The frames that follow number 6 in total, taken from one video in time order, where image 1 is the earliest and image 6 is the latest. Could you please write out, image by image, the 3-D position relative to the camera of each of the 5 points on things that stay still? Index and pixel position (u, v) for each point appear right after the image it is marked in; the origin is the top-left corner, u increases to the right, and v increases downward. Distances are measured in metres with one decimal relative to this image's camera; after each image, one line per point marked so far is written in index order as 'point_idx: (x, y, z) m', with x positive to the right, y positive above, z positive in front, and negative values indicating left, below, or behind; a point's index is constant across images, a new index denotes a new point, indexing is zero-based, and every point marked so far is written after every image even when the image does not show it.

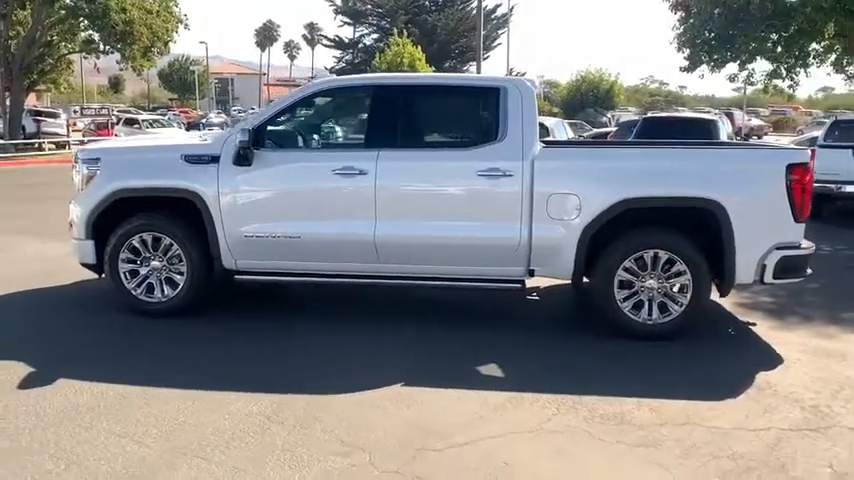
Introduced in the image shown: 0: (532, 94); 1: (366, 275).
0: (+0.9, +1.3, +6.6) m
1: (-0.5, -0.3, +6.8) m
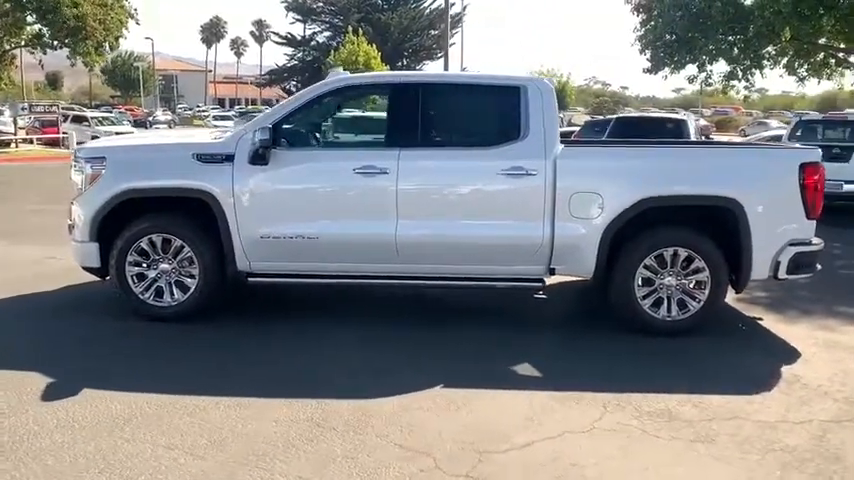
0: (+1.1, +1.3, +6.6) m
1: (-0.4, -0.3, +6.7) m
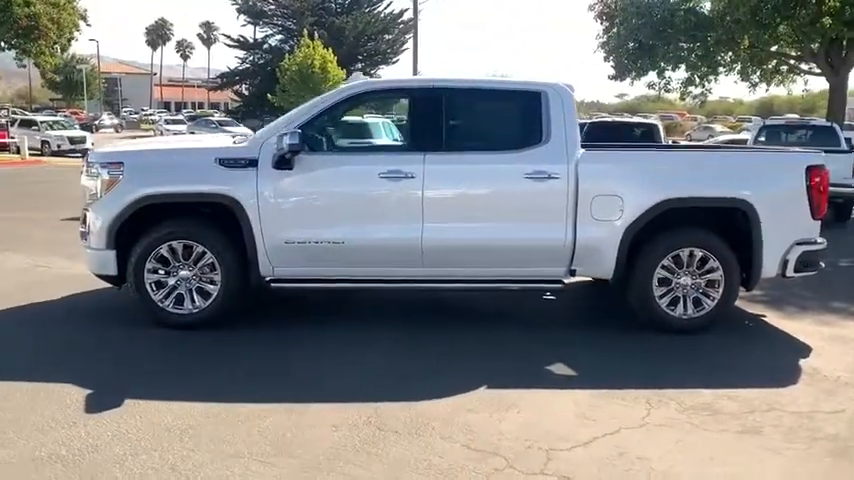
0: (+1.3, +1.3, +6.7) m
1: (-0.2, -0.3, +6.7) m
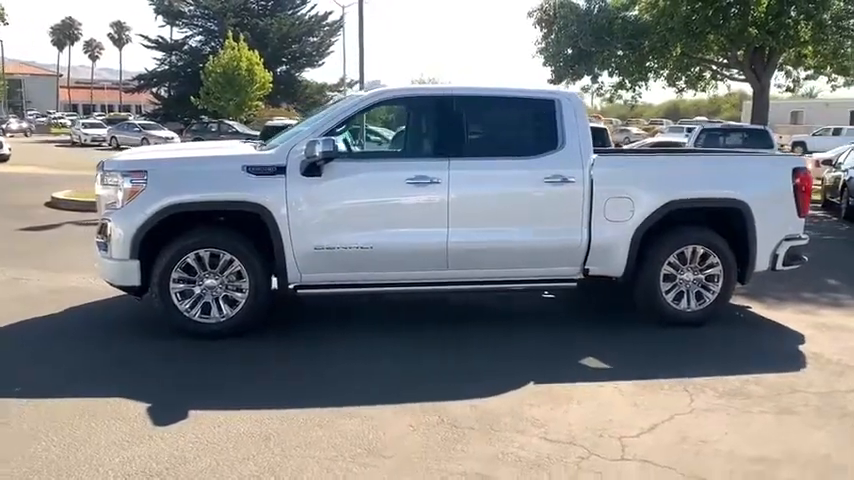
0: (+1.5, +1.3, +7.1) m
1: (0.0, -0.4, +6.9) m
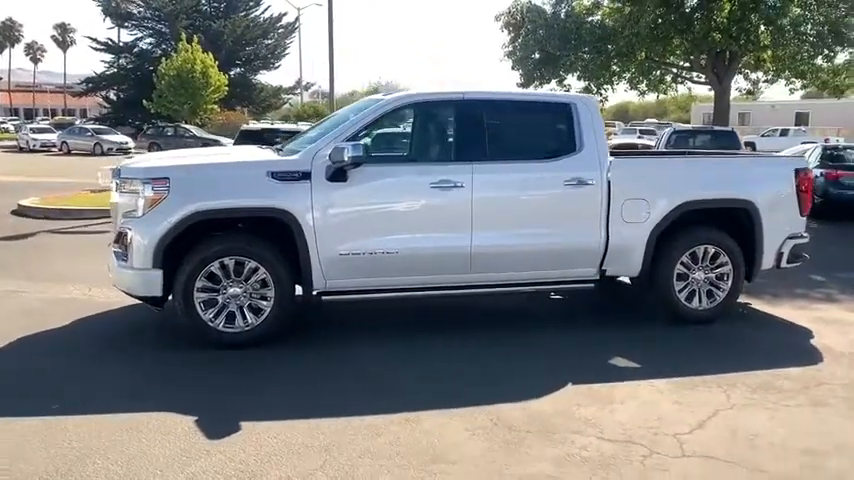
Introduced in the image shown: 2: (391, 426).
0: (+1.6, +1.3, +7.2) m
1: (+0.3, -0.4, +6.9) m
2: (-0.2, -1.2, +4.9) m
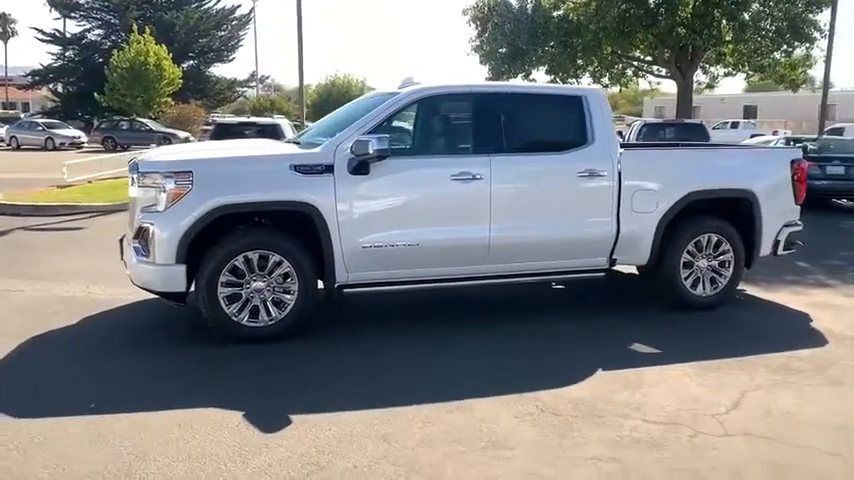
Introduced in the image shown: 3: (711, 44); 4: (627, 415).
0: (+1.7, +1.4, +7.4) m
1: (+0.4, -0.3, +7.0) m
2: (+0.1, -1.1, +4.9) m
3: (+7.2, +5.0, +19.2) m
4: (+1.3, -1.2, +5.0) m
